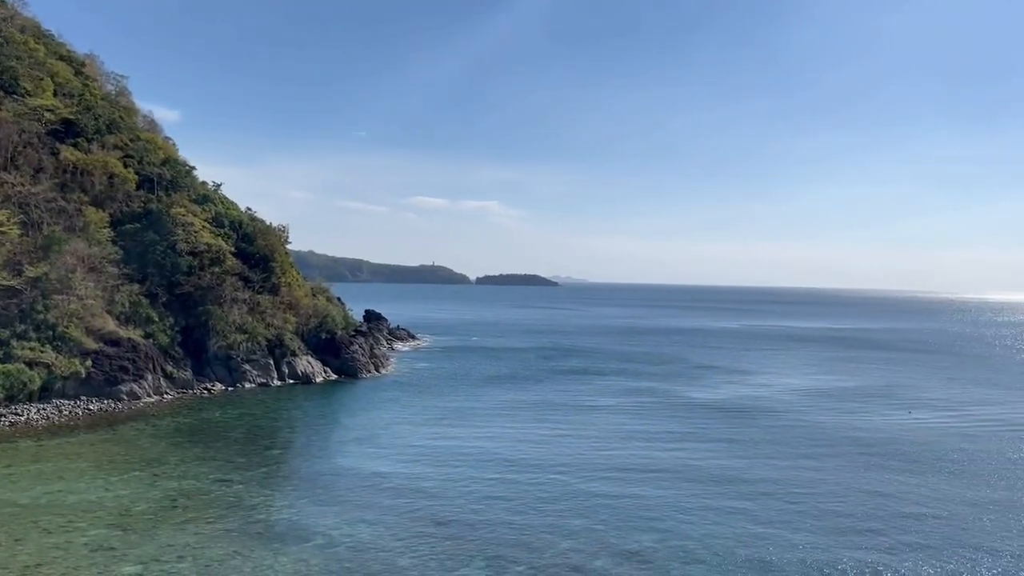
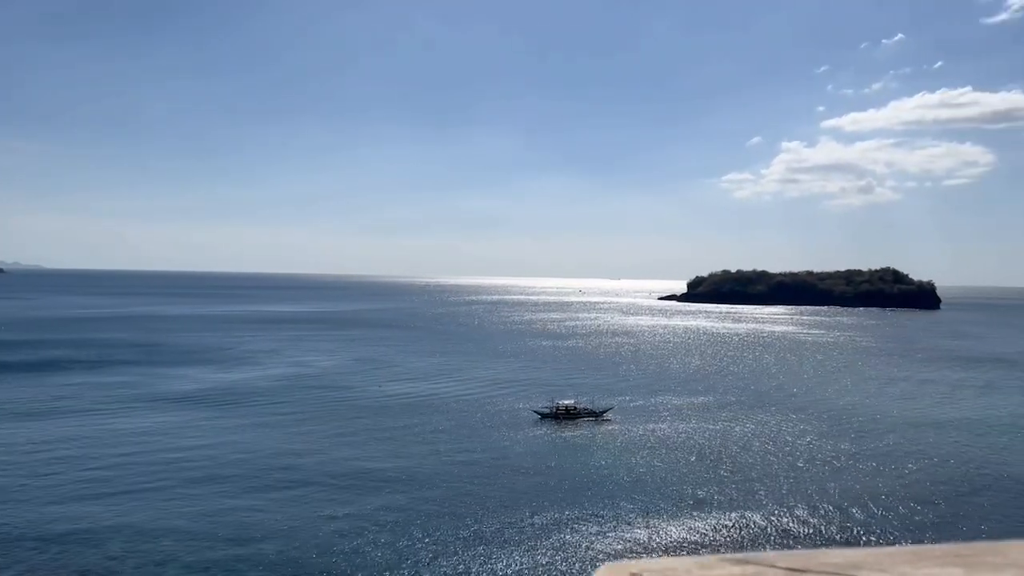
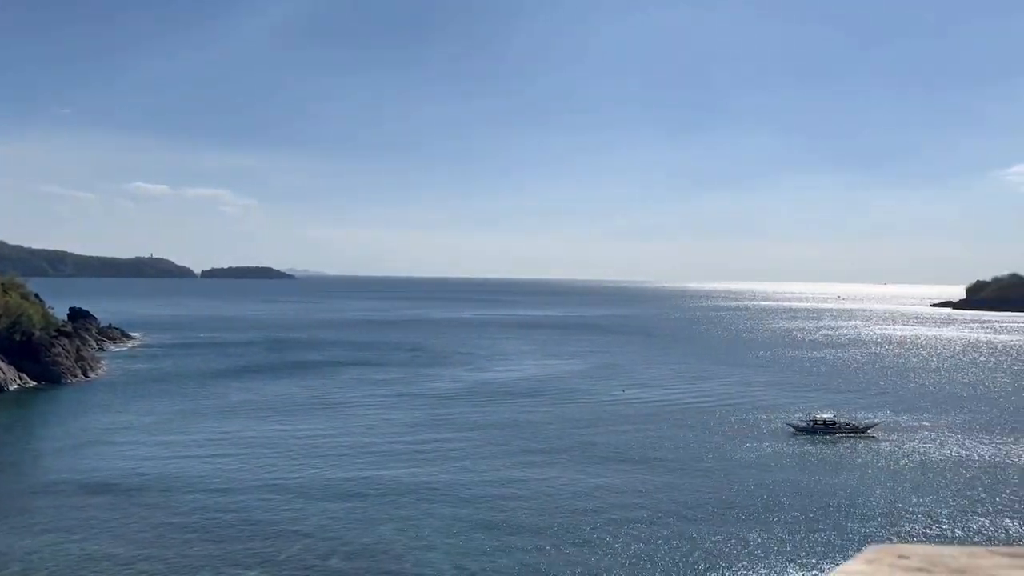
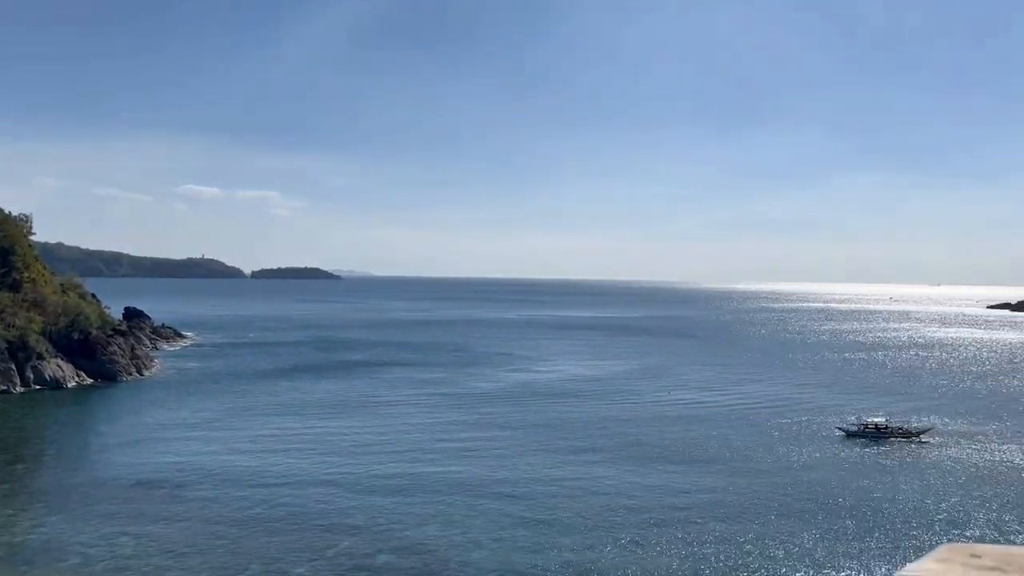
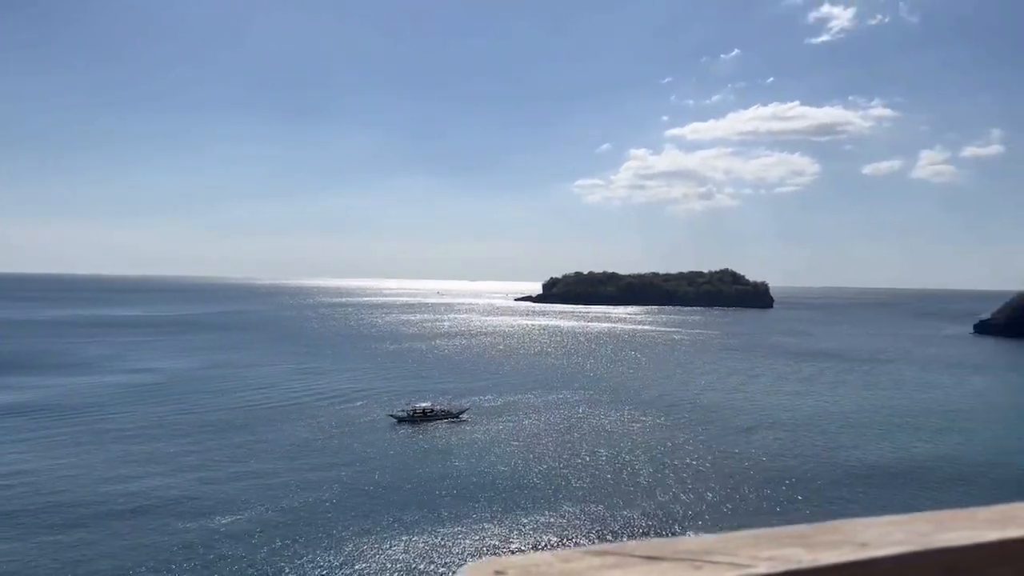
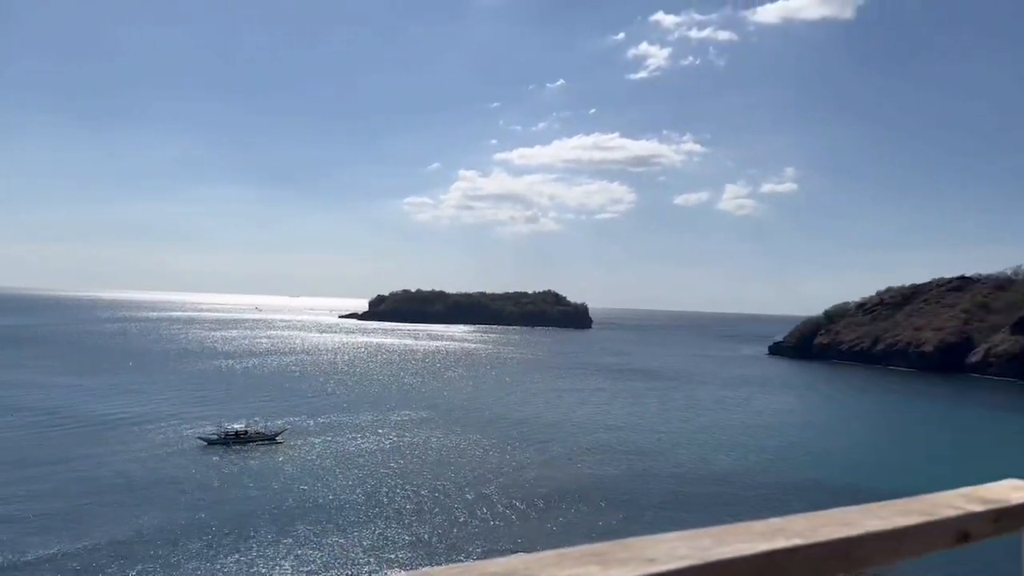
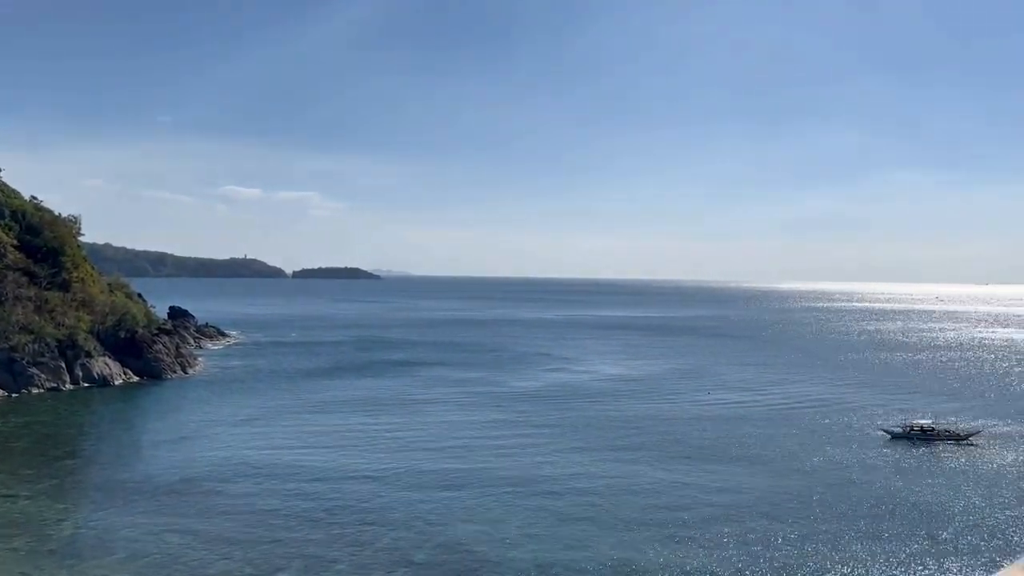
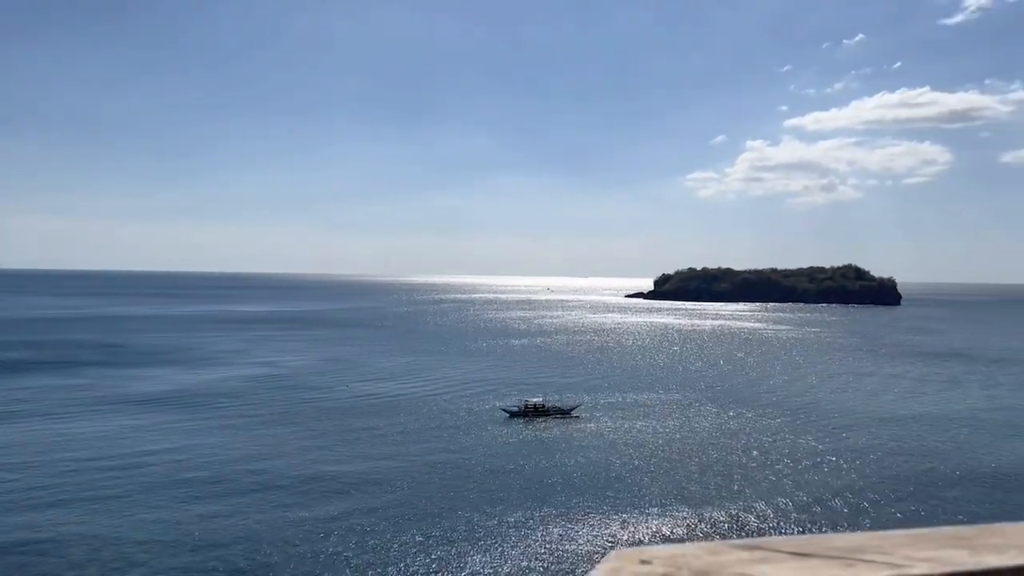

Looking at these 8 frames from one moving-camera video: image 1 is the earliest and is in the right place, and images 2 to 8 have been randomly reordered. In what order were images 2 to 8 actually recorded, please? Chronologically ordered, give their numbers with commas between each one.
7, 4, 3, 2, 8, 5, 6
